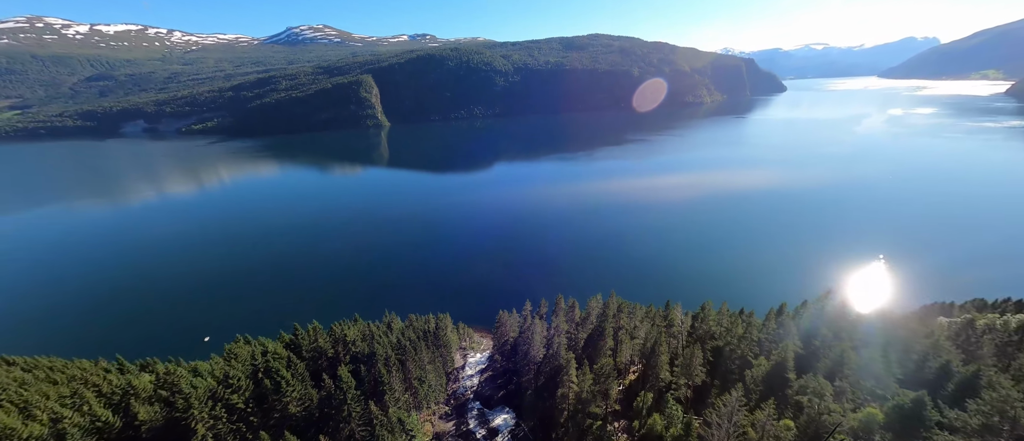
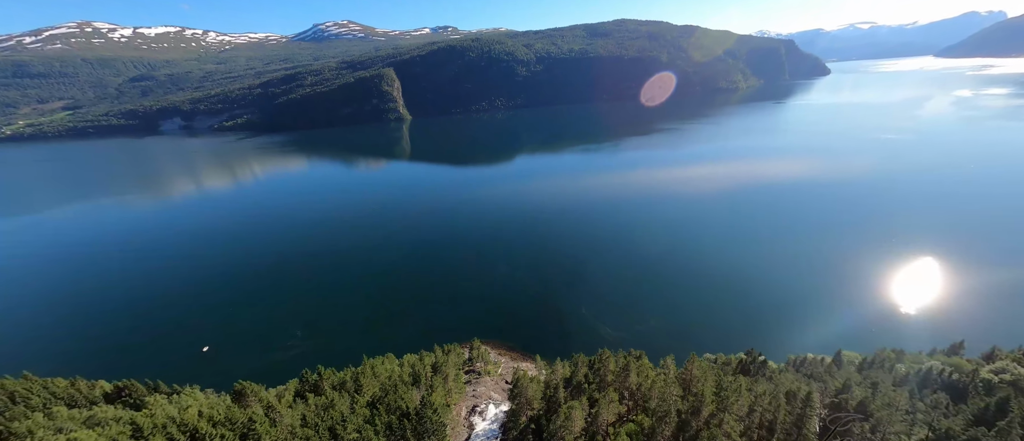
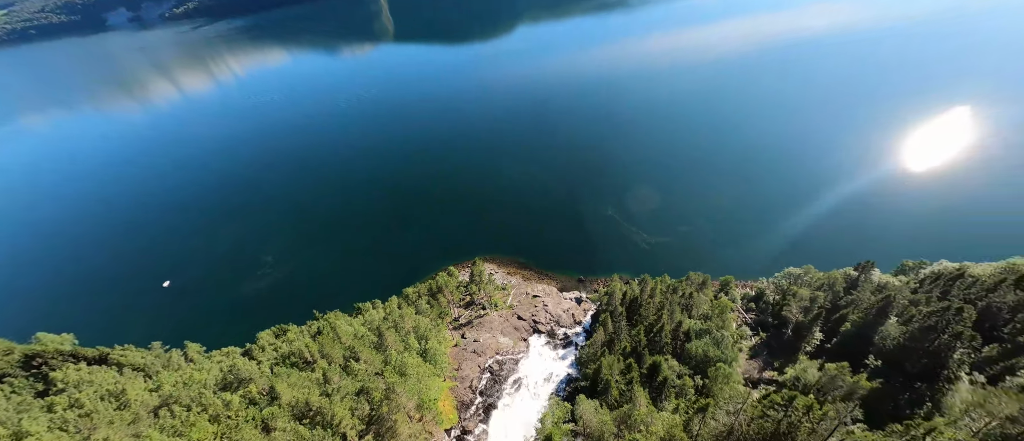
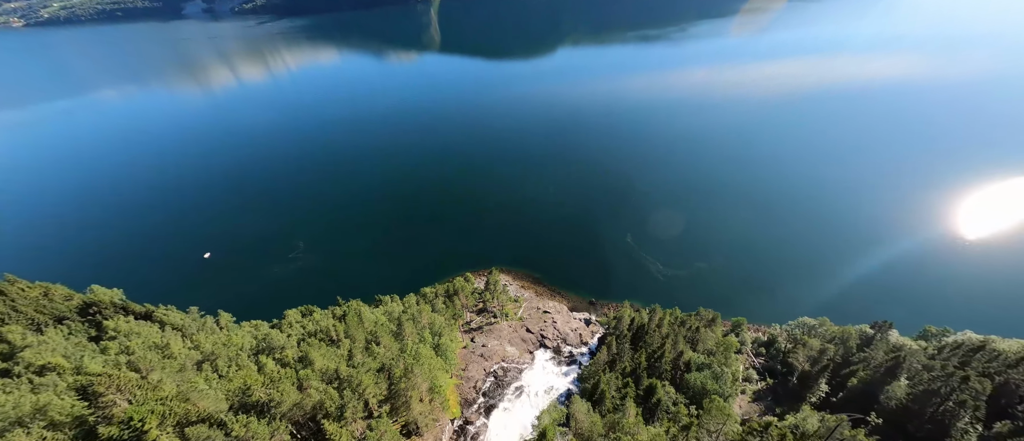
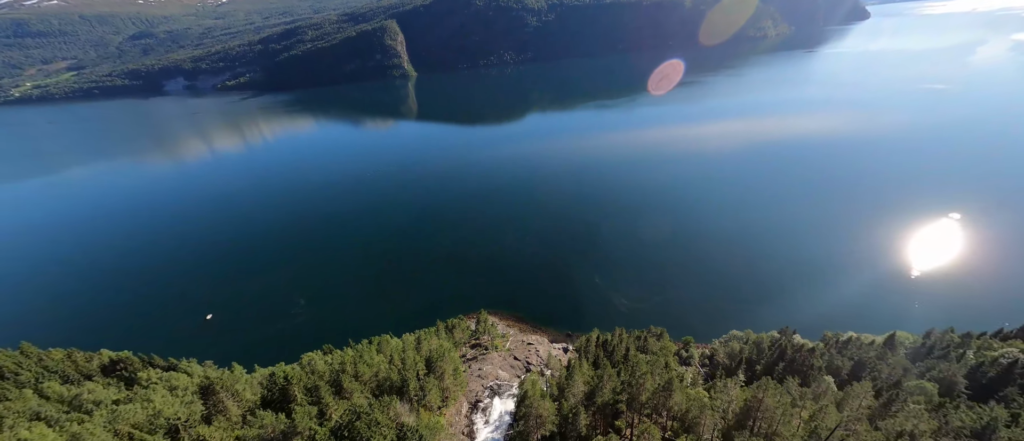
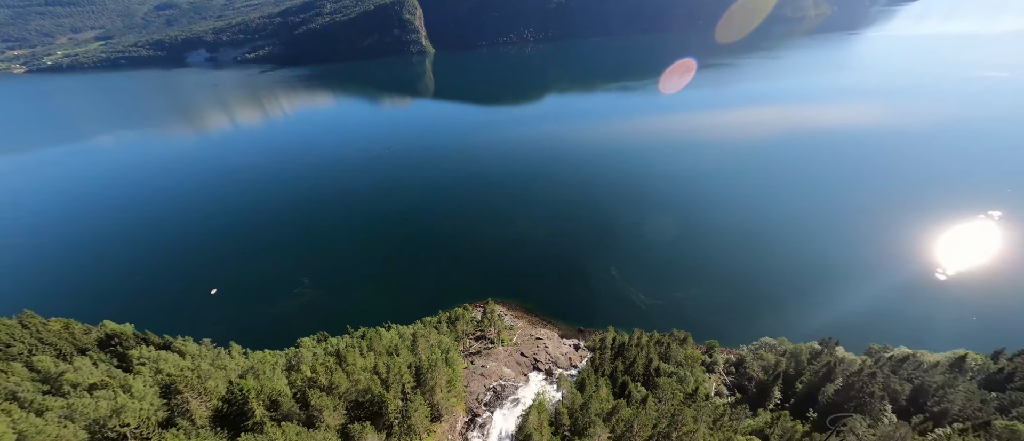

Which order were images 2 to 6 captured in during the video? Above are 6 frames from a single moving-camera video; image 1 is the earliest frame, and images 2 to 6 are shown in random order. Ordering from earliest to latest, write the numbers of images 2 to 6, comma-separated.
2, 5, 6, 4, 3
